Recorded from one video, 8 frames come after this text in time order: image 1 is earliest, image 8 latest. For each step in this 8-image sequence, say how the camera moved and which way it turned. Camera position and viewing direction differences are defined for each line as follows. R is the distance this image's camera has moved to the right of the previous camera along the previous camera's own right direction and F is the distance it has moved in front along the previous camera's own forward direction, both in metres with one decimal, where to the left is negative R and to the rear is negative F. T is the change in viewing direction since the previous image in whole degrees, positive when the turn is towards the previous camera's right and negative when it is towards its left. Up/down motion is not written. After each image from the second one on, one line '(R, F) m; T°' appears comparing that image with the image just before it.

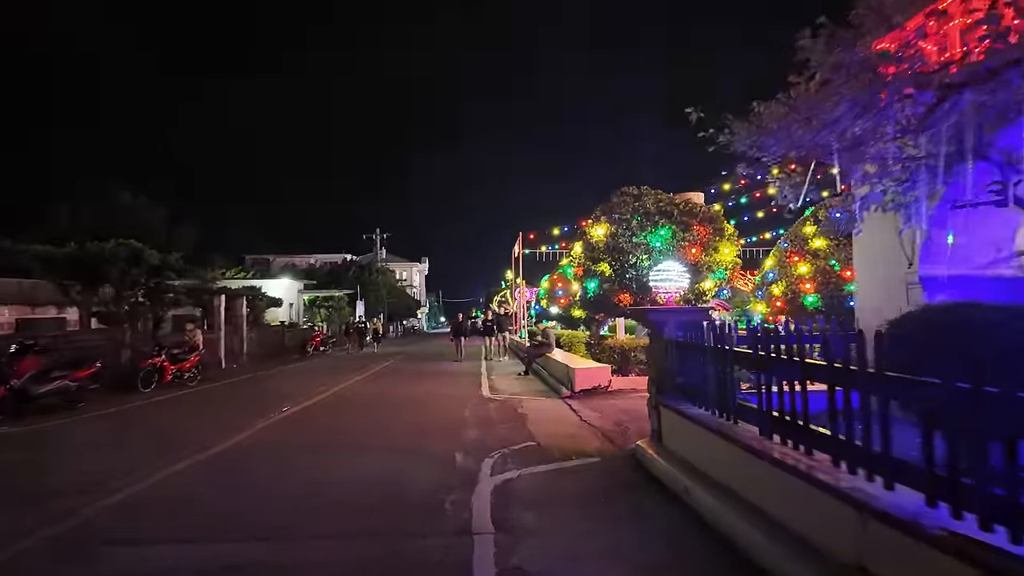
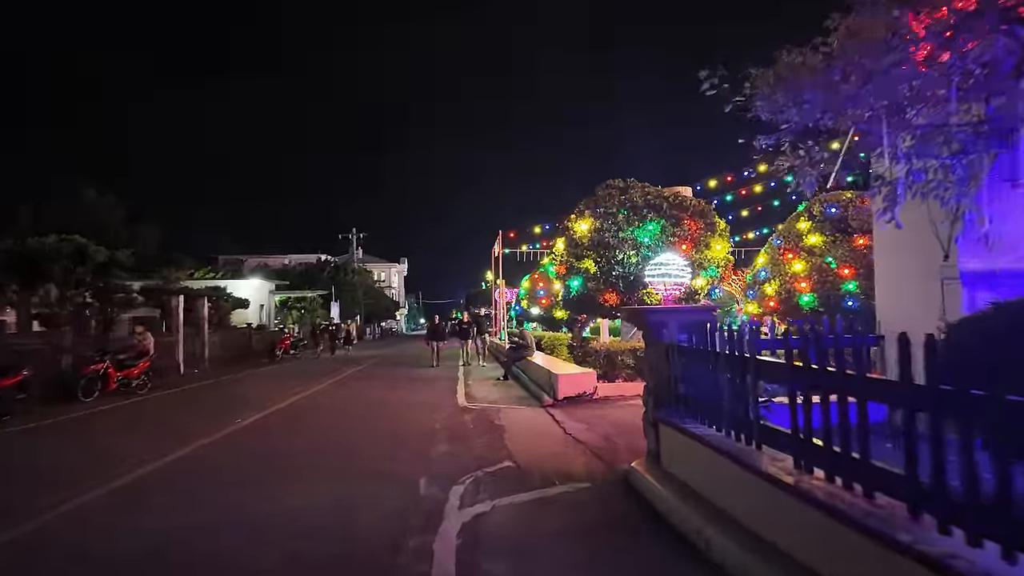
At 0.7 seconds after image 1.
(+0.1, +1.3) m; +2°
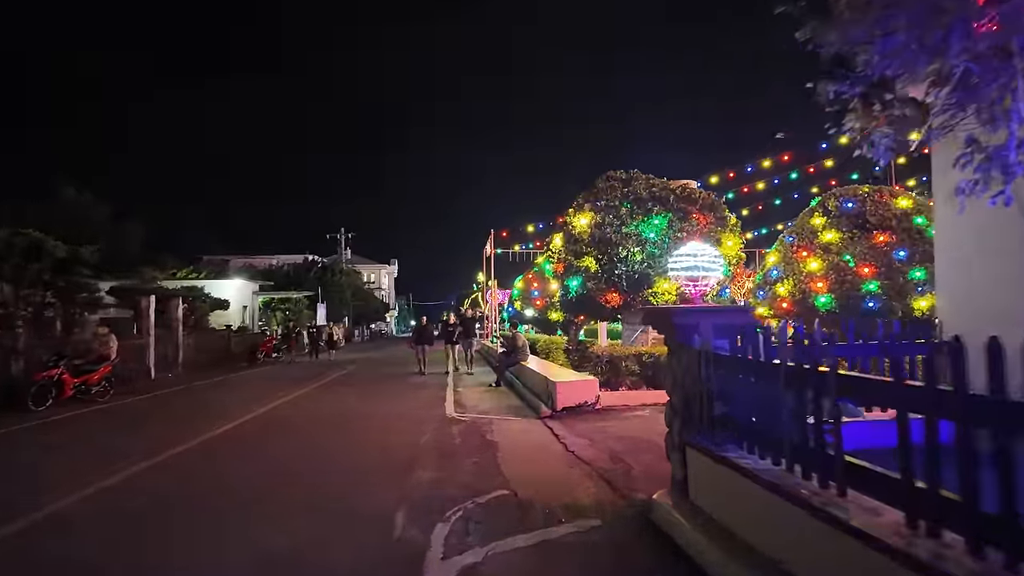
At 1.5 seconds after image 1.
(-0.1, +1.4) m; +1°
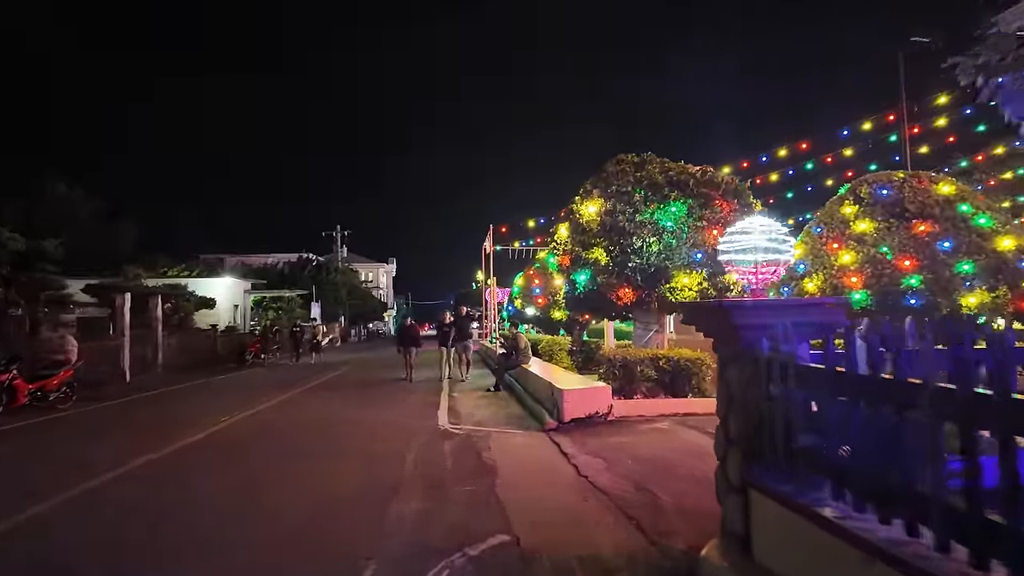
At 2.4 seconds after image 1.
(0.0, +1.6) m; 0°
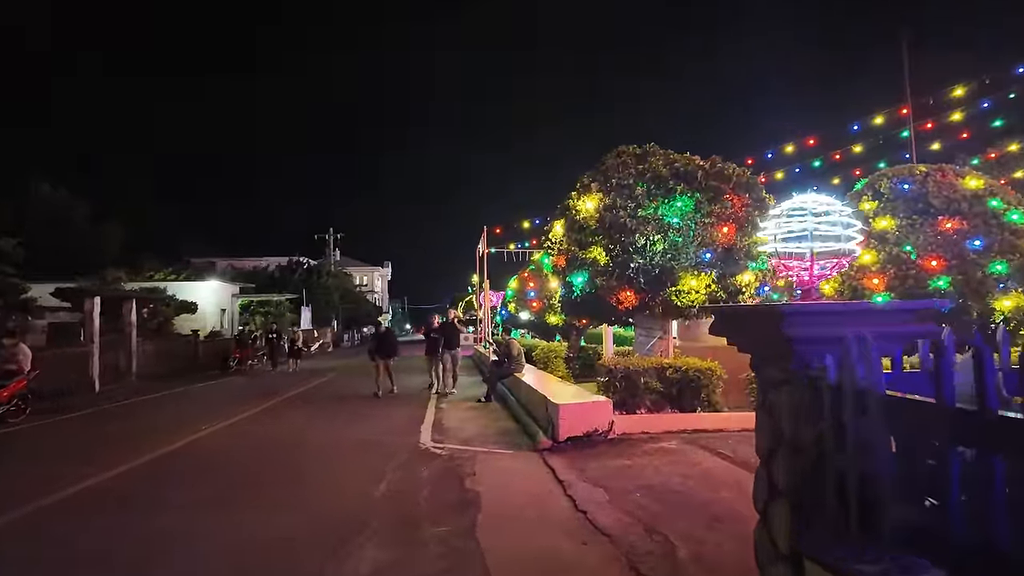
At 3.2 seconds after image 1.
(+0.1, +1.3) m; 0°
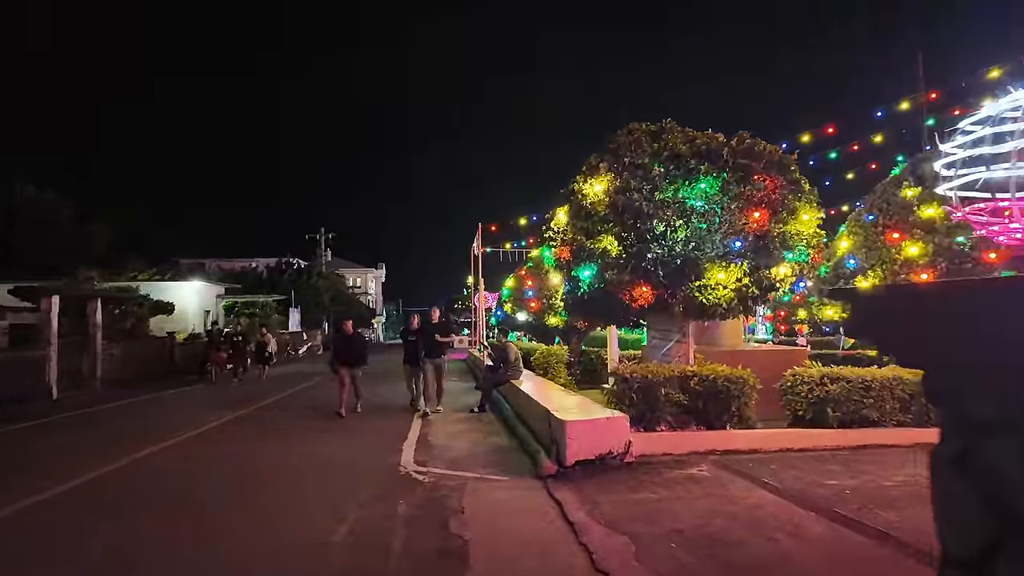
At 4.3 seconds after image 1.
(0.0, +1.7) m; 0°
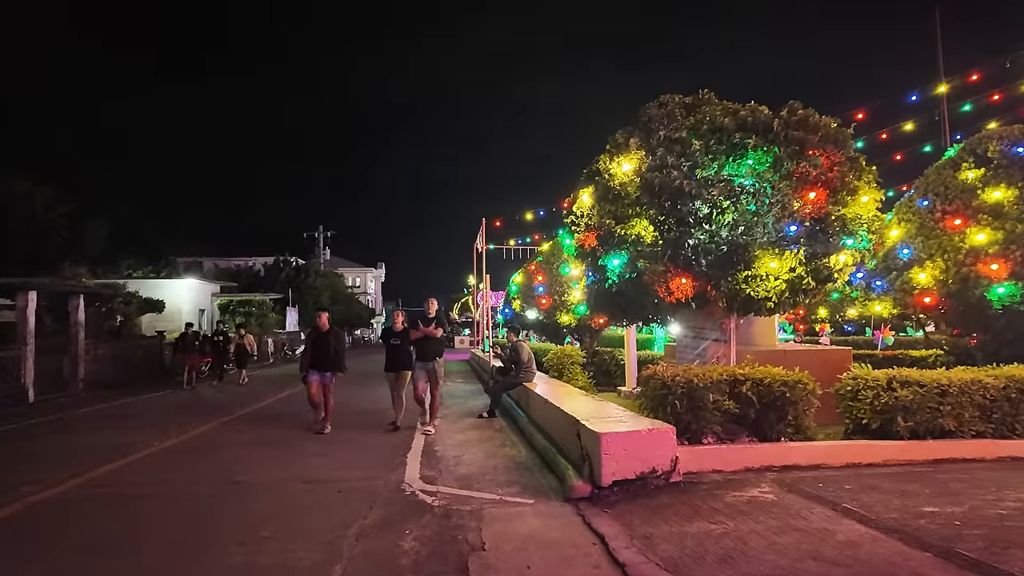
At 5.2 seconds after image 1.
(-0.3, +1.3) m; 0°
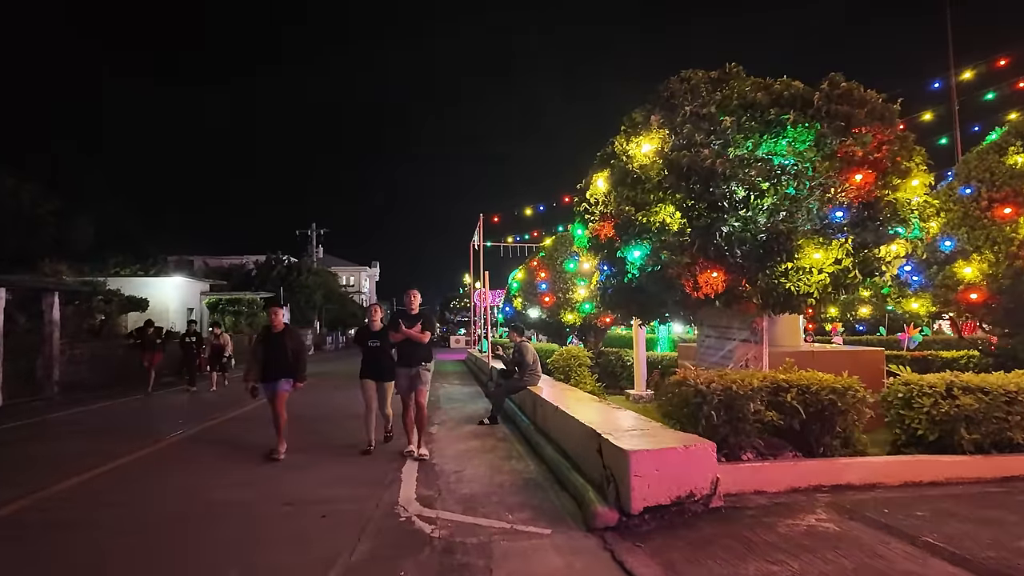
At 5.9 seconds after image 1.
(-0.2, +1.1) m; +1°
